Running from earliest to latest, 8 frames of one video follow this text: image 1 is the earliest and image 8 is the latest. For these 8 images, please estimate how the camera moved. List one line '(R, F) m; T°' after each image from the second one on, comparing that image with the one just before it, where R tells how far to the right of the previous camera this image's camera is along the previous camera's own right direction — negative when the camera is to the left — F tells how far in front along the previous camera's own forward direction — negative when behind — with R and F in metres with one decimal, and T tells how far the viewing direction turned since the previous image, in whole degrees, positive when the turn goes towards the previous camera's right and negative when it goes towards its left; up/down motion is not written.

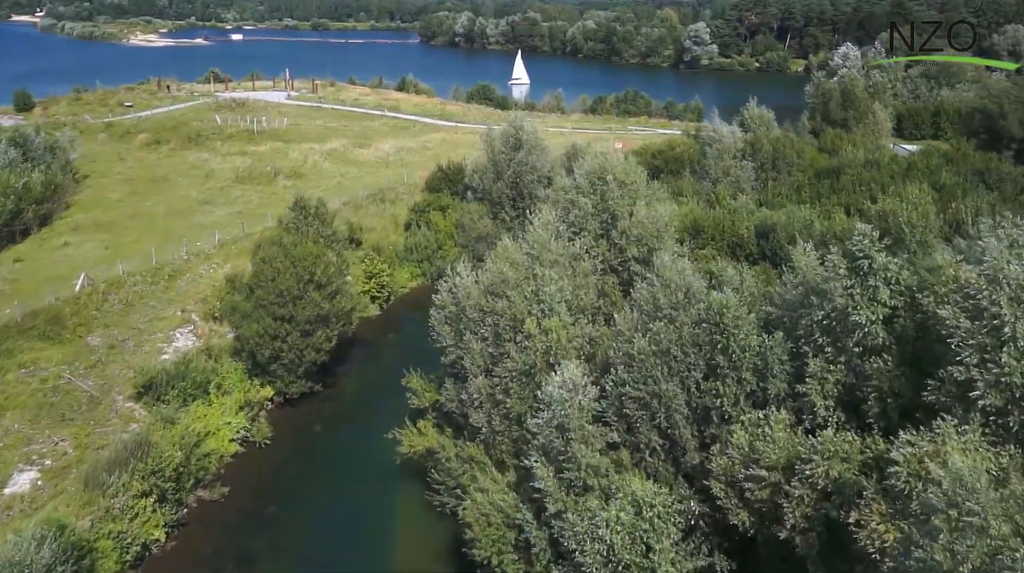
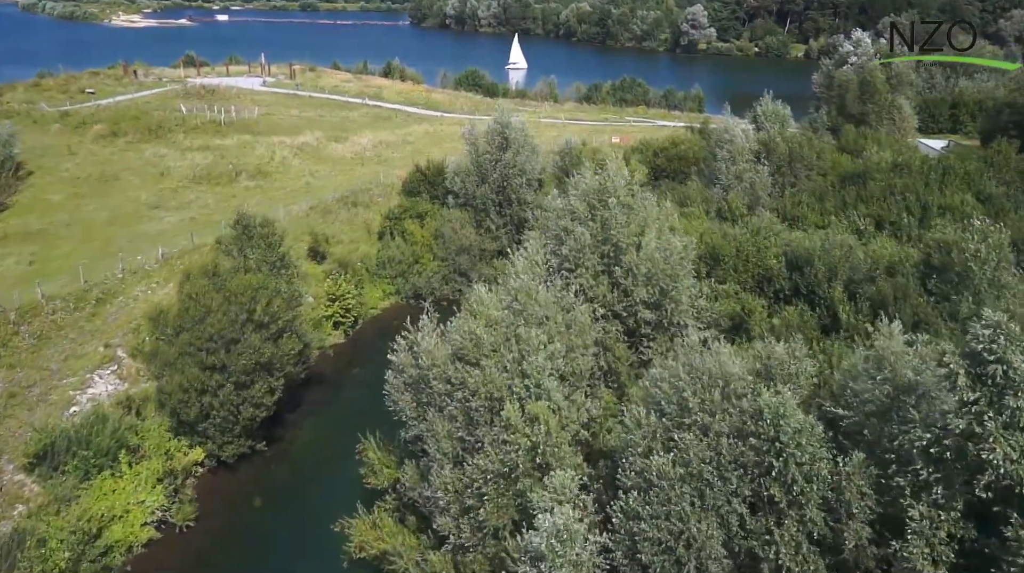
(+0.4, +6.2) m; 0°
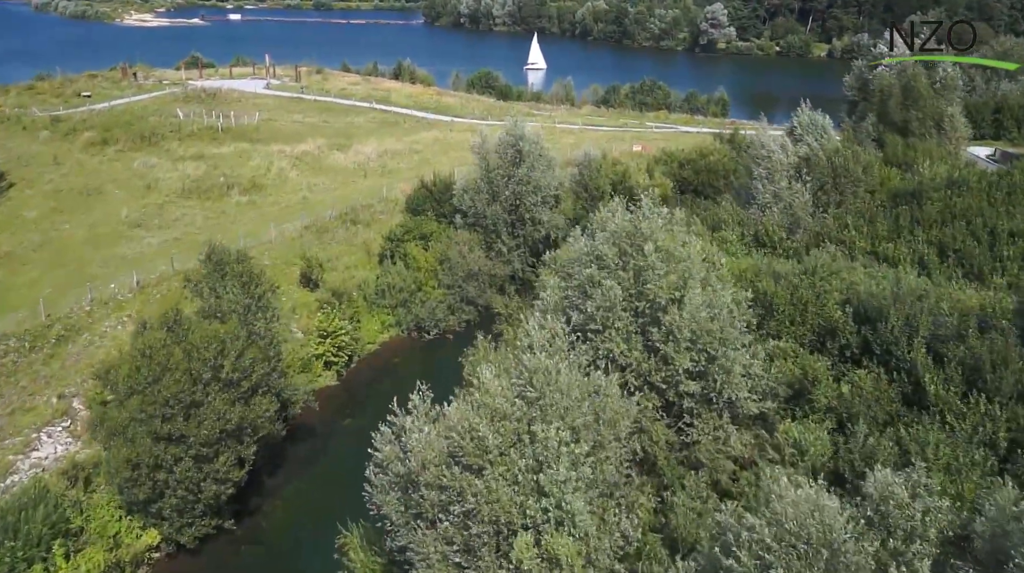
(0.0, +4.7) m; -1°
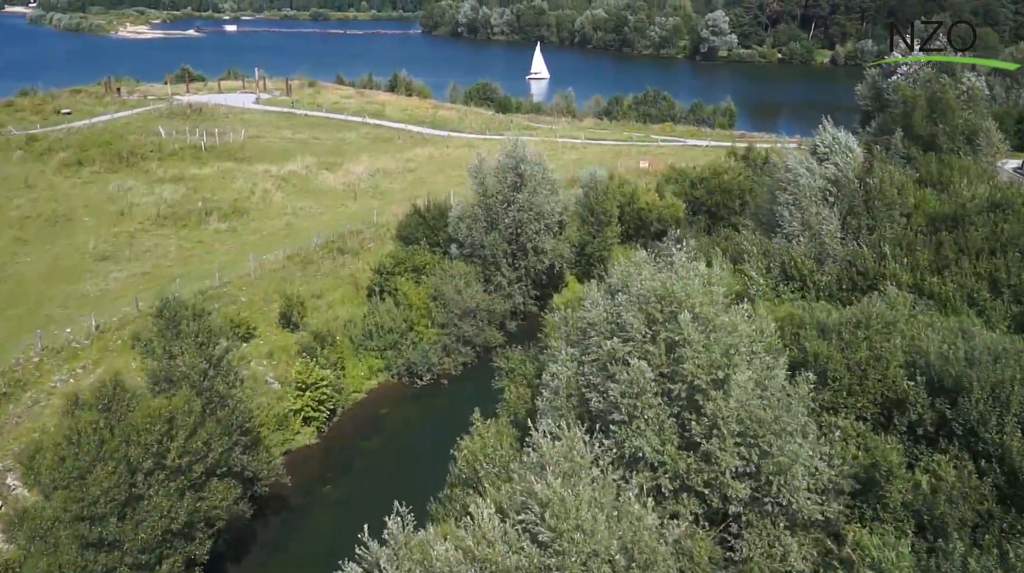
(0.0, +4.1) m; 0°
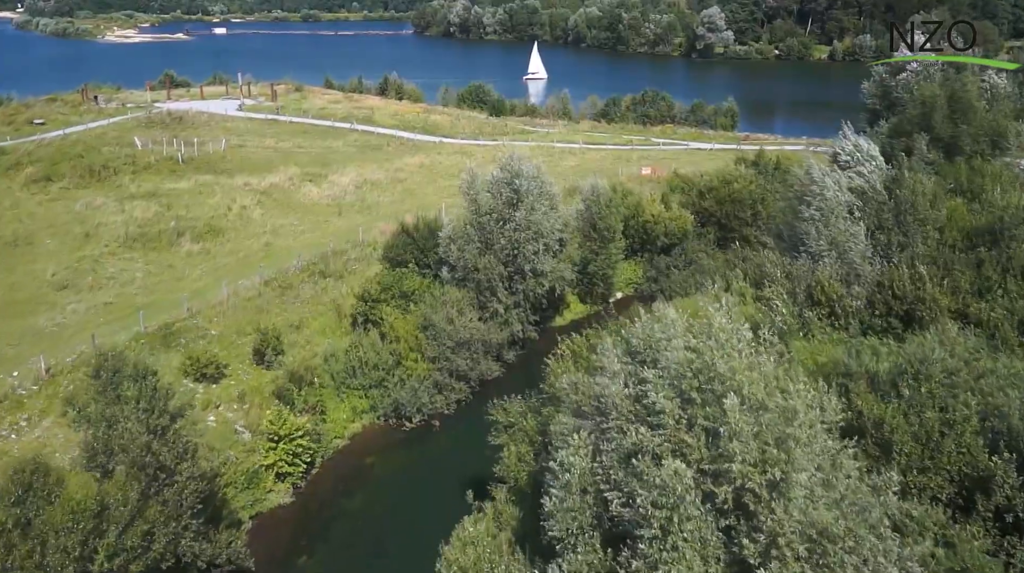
(0.0, +3.7) m; 0°
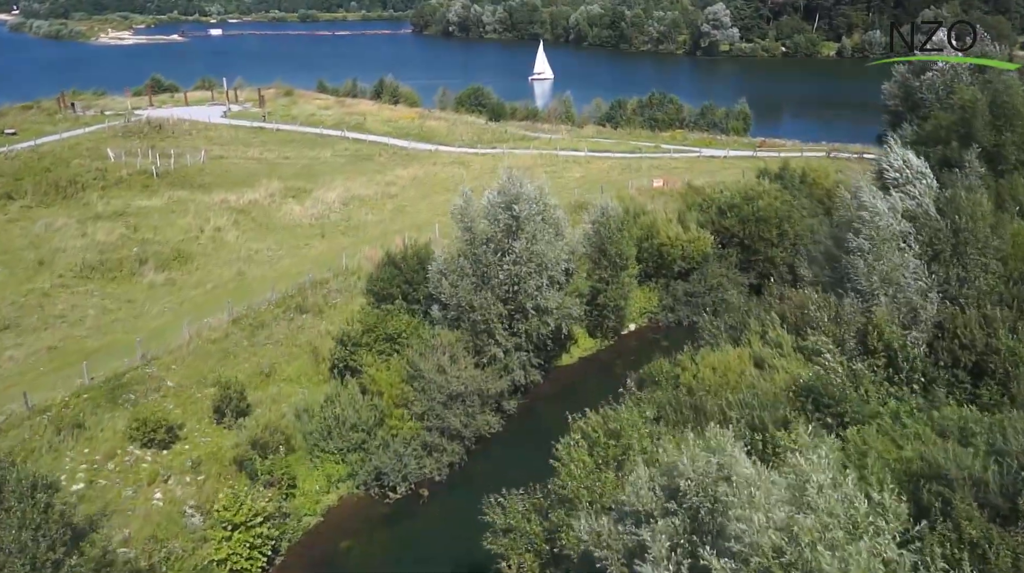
(+0.1, +4.9) m; 0°
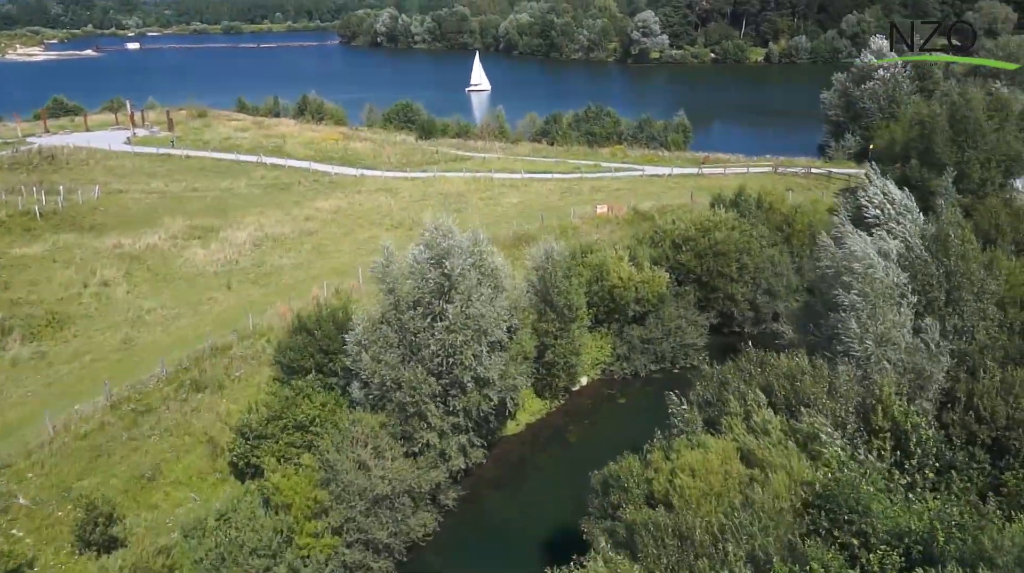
(+0.2, +5.2) m; +4°
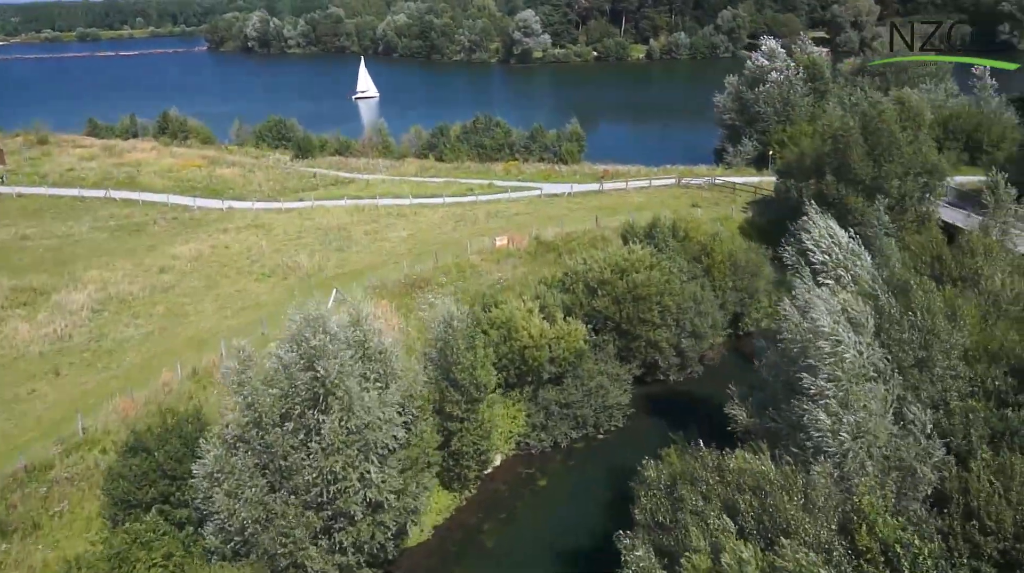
(+0.1, +5.9) m; +7°
